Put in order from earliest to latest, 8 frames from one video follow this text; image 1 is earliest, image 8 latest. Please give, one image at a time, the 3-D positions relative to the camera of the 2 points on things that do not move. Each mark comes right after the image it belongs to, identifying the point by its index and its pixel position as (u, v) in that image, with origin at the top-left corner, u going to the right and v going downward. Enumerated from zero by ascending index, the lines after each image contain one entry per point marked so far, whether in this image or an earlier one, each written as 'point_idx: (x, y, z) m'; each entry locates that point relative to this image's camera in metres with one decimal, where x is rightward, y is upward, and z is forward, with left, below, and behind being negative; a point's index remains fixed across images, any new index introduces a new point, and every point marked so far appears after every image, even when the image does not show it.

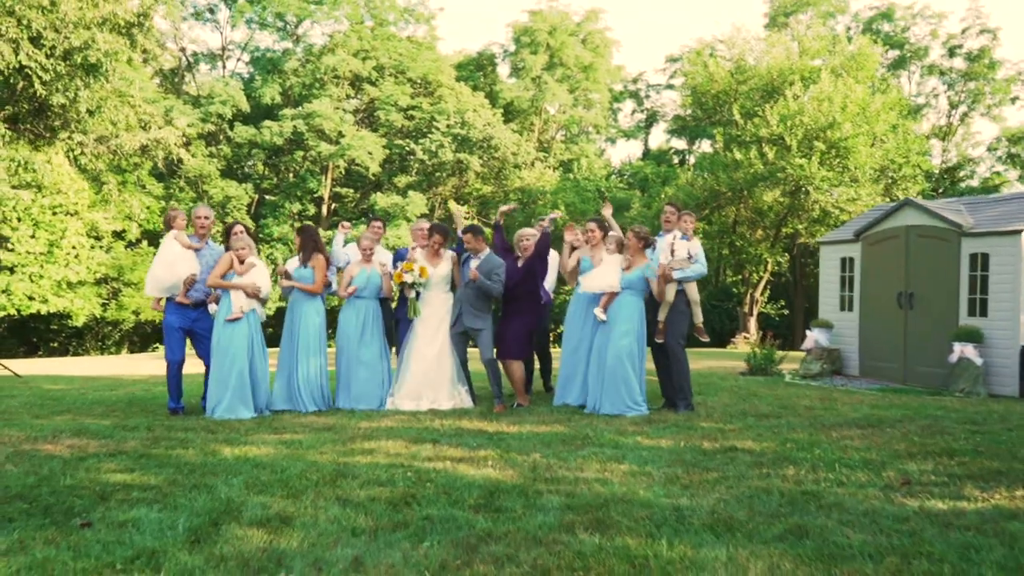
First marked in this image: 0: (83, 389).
0: (-6.2, -1.5, +13.0) m
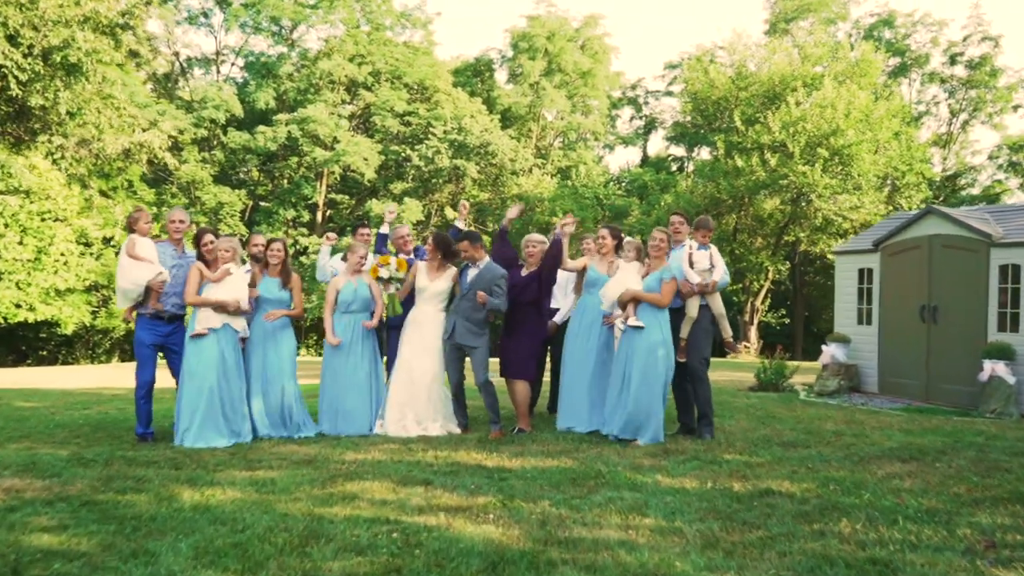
0: (-6.2, -1.6, +12.1) m
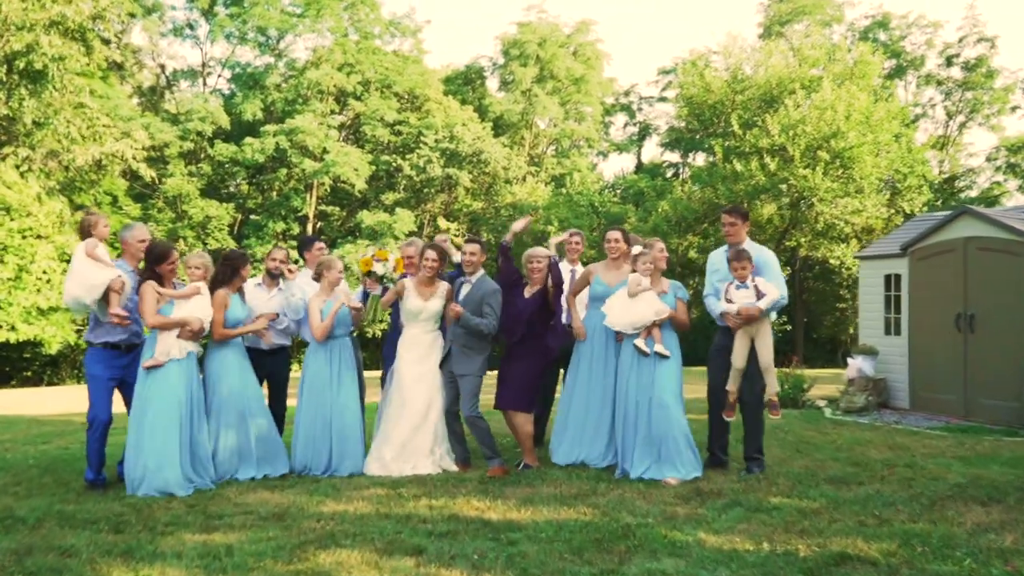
0: (-6.2, -1.9, +11.0) m
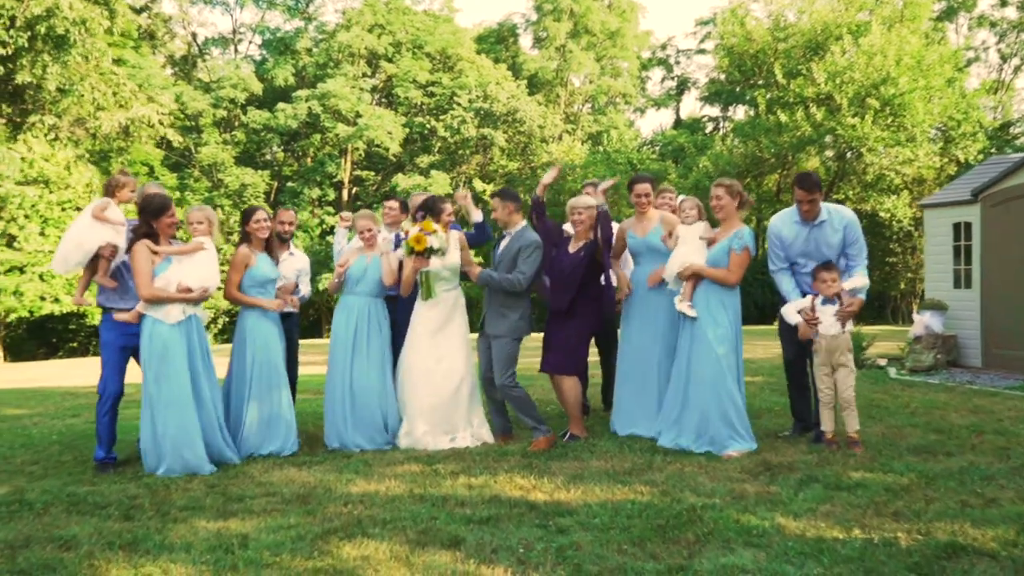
0: (-5.7, -1.5, +10.7) m
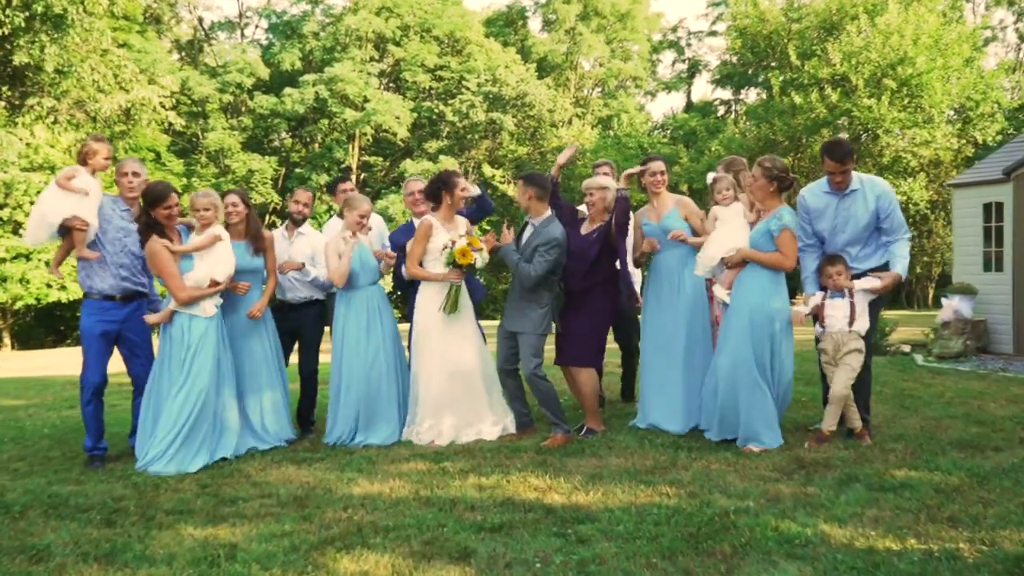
0: (-5.6, -1.4, +10.4) m
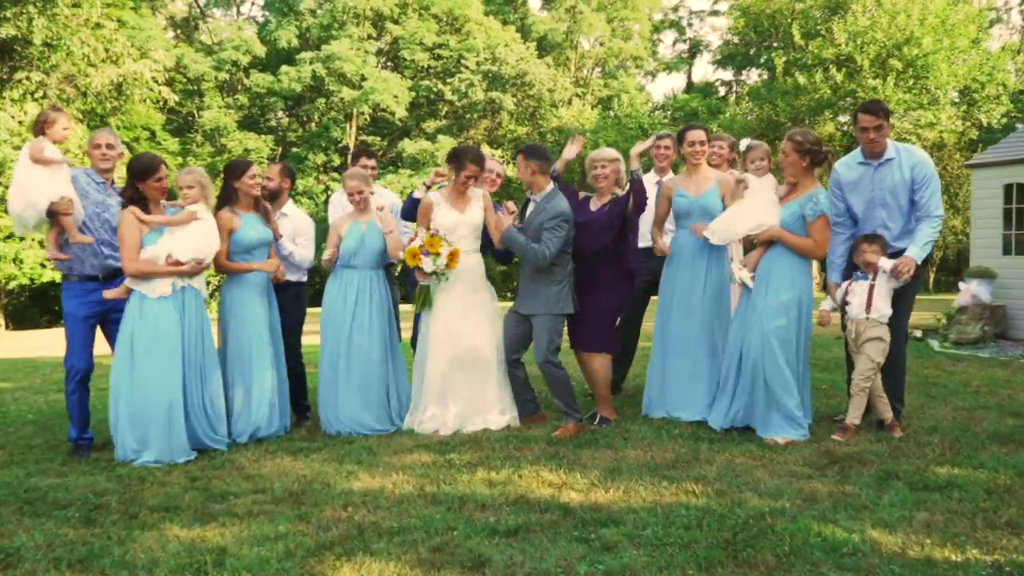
0: (-5.5, -1.2, +10.0) m
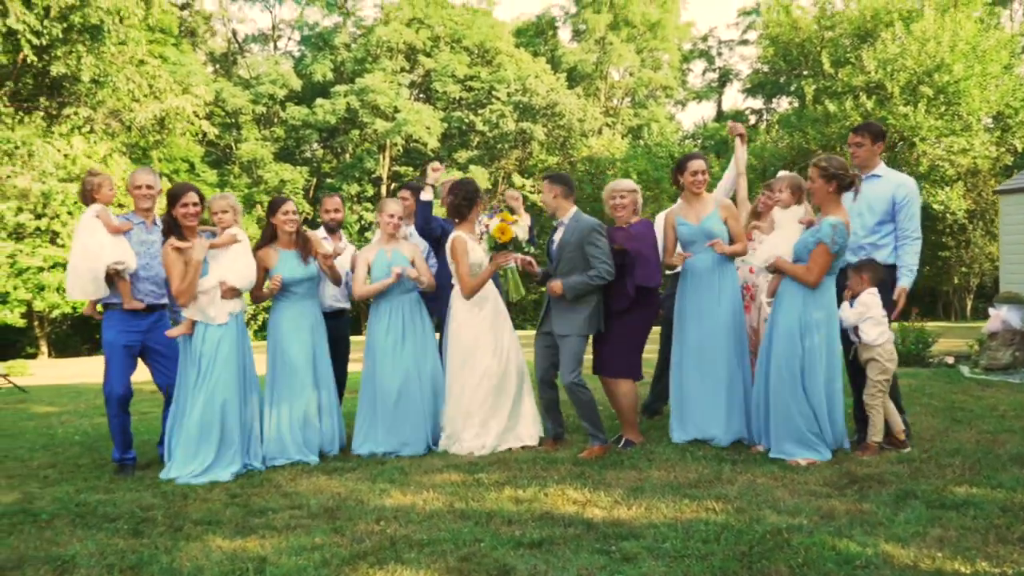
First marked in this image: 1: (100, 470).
0: (-5.2, -1.5, +10.3) m
1: (-2.9, -1.3, +6.2) m
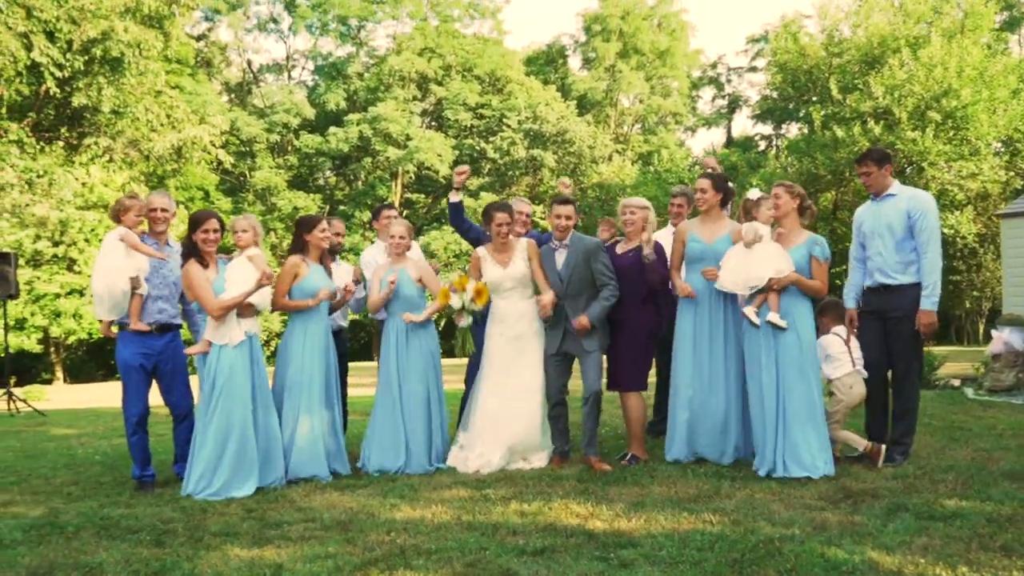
0: (-5.1, -1.8, +10.6) m
1: (-2.8, -1.4, +6.5) m
